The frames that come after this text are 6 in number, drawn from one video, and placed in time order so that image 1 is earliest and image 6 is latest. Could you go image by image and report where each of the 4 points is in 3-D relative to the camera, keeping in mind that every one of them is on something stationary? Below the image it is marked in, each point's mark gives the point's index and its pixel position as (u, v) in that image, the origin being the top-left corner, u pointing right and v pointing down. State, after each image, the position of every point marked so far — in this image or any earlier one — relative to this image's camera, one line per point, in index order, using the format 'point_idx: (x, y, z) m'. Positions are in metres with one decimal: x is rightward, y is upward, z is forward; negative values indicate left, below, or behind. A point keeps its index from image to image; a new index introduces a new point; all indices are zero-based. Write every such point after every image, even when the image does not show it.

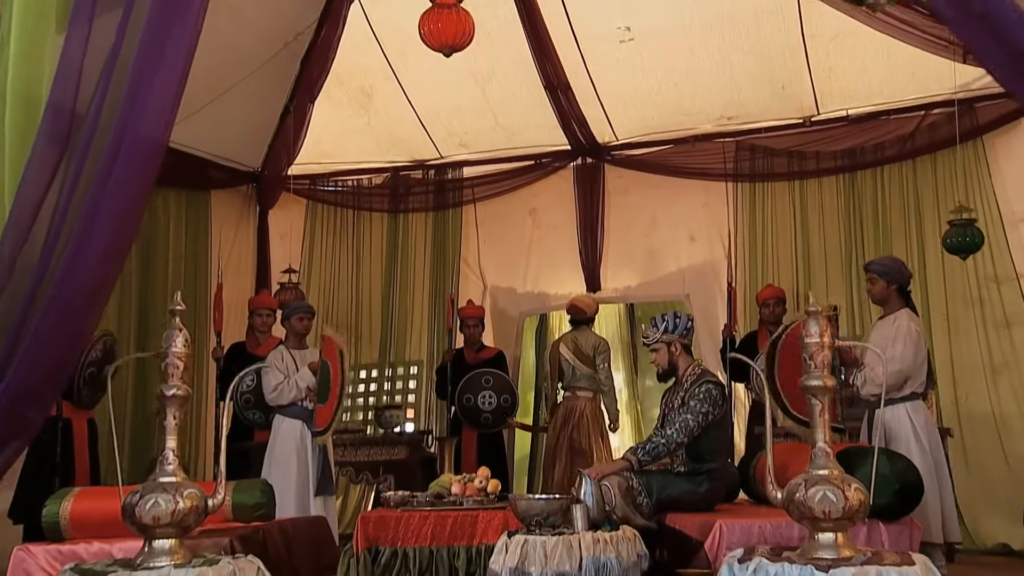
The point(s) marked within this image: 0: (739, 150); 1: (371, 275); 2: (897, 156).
0: (+1.0, +0.6, +6.6) m
1: (-0.7, +0.1, +7.1) m
2: (+1.5, +0.5, +6.1) m
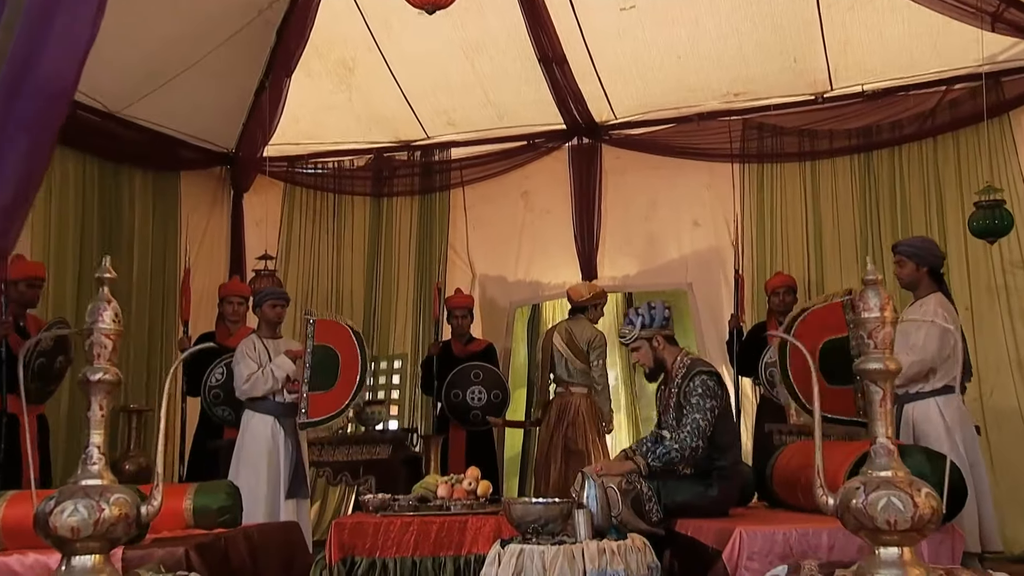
0: (+0.9, +0.6, +6.2) m
1: (-0.7, +0.1, +6.6) m
2: (+1.5, +0.6, +5.7) m
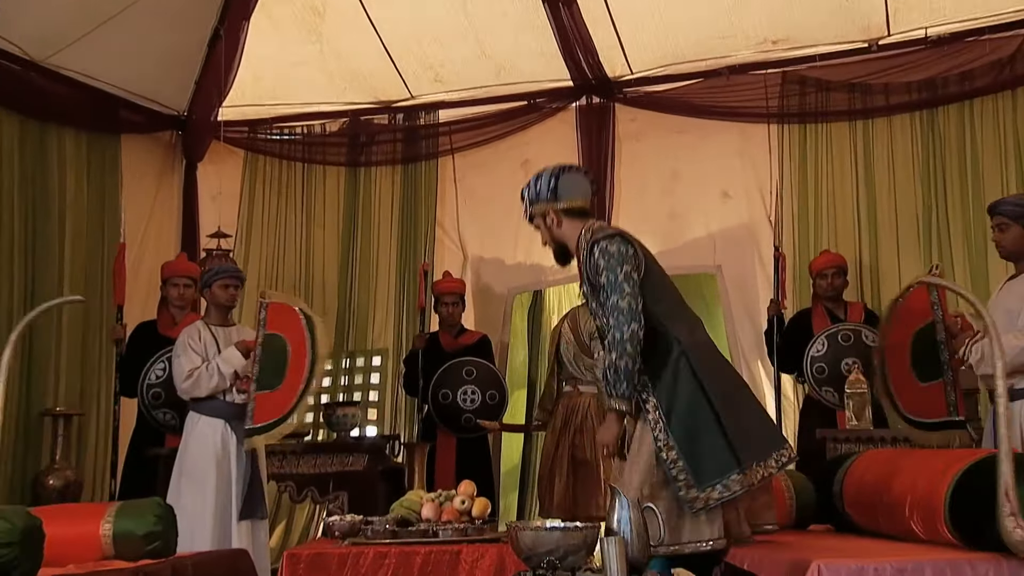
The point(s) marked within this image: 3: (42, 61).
0: (+0.9, +0.7, +5.3) m
1: (-0.7, +0.2, +5.7) m
2: (+1.5, +0.6, +4.8) m
3: (-1.5, +0.7, +4.8) m
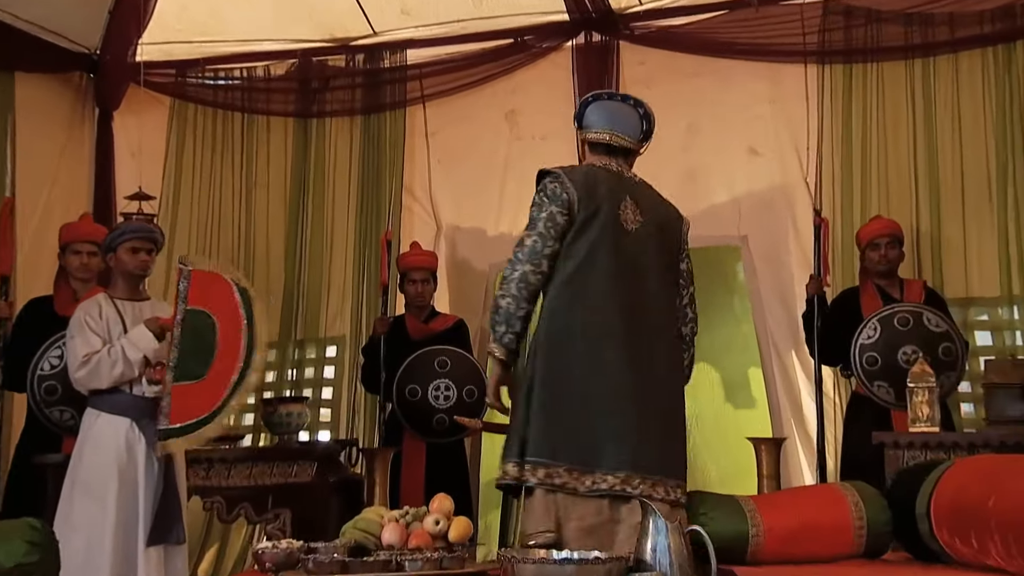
0: (+0.9, +0.8, +4.4) m
1: (-0.8, +0.2, +4.8) m
2: (+1.5, +0.7, +3.9) m
3: (-1.5, +0.8, +3.8) m
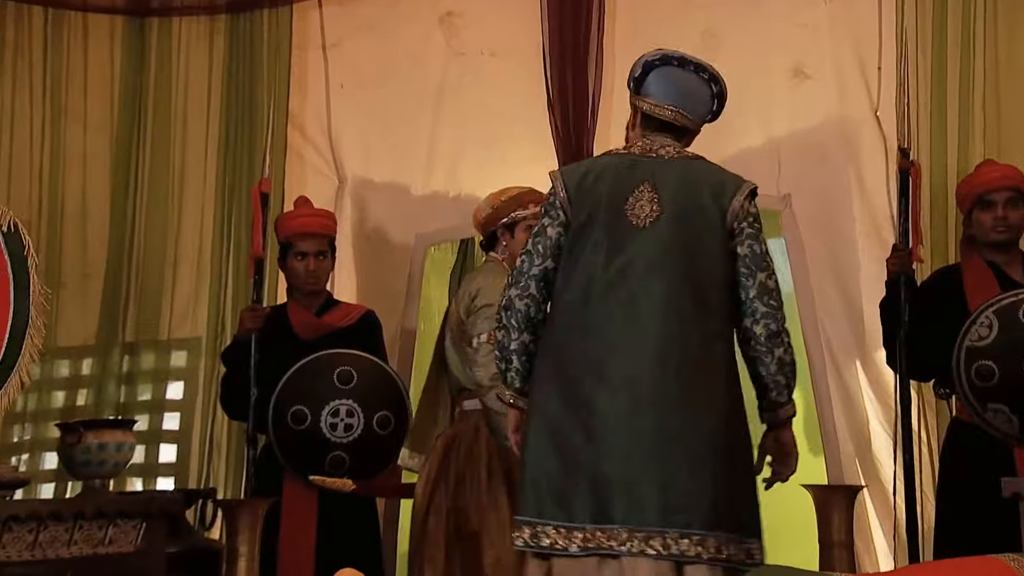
0: (+0.8, +0.8, +3.0) m
1: (-0.9, +0.3, +3.3) m
2: (+1.4, +0.8, +2.6) m
3: (-1.6, +0.9, +2.3) m
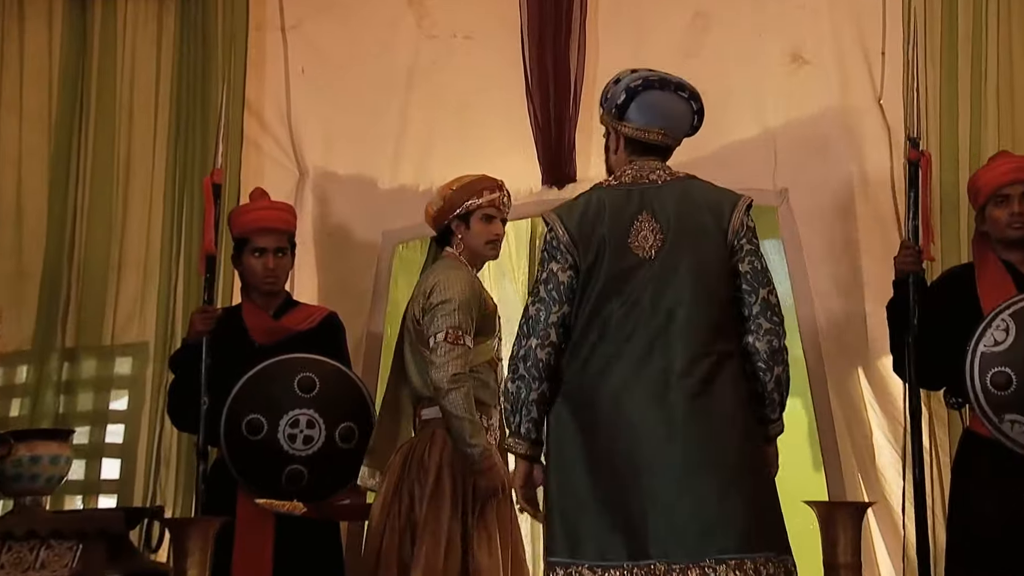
0: (+0.7, +0.8, +2.8) m
1: (-0.9, +0.3, +3.0) m
2: (+1.4, +0.8, +2.4) m
3: (-1.6, +0.9, +2.0) m
